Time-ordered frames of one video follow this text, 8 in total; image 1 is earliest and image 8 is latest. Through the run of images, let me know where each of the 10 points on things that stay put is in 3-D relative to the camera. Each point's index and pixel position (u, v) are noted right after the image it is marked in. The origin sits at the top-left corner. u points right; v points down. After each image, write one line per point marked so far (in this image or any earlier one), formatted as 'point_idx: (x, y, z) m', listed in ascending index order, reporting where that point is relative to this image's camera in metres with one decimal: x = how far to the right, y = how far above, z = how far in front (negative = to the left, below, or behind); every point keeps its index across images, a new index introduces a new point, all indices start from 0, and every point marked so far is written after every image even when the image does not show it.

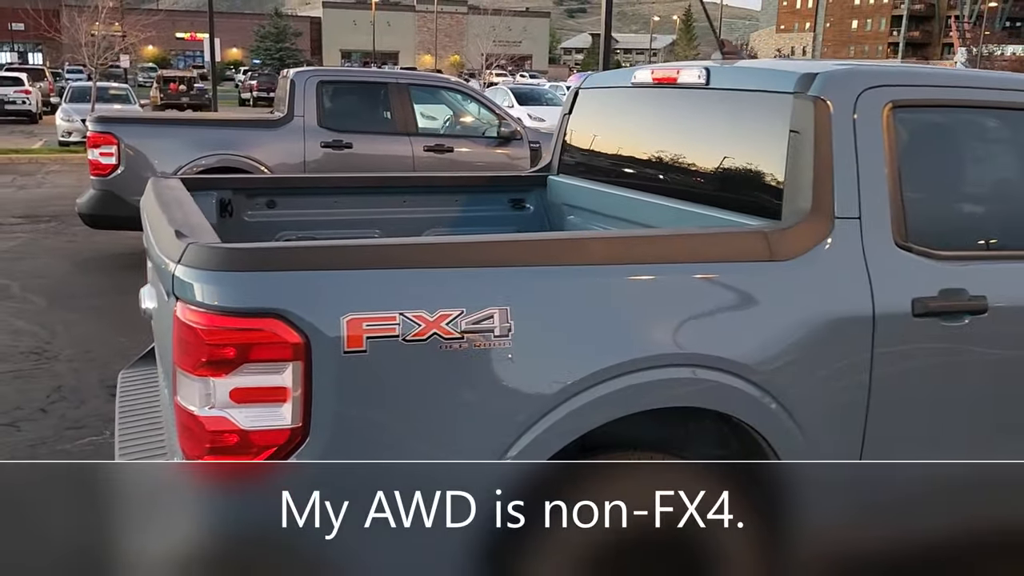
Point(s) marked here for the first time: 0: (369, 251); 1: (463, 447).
0: (-0.3, +0.1, +2.0) m
1: (-0.1, -0.4, +2.1) m
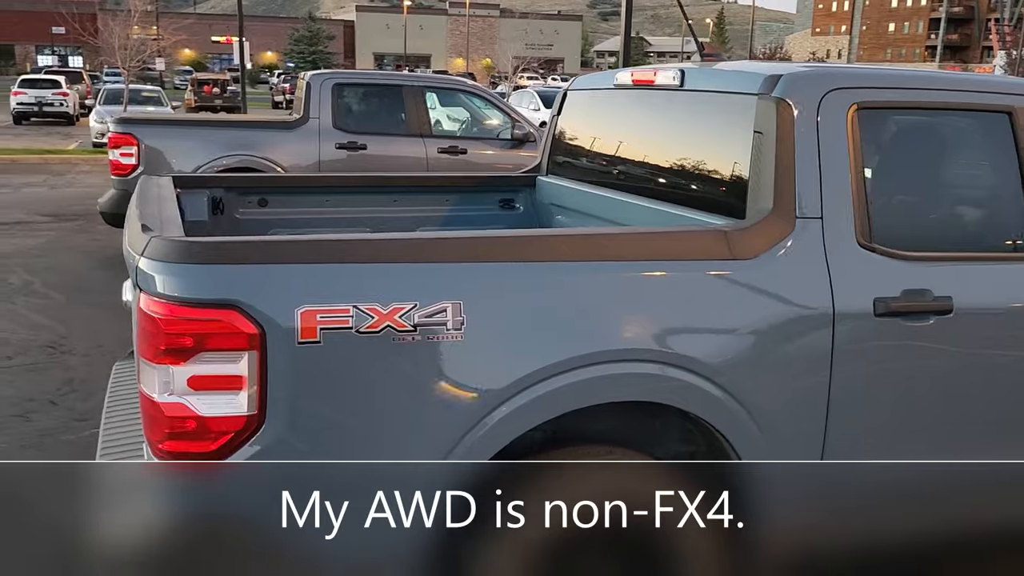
0: (-0.5, +0.1, +2.1) m
1: (-0.2, -0.4, +2.1) m
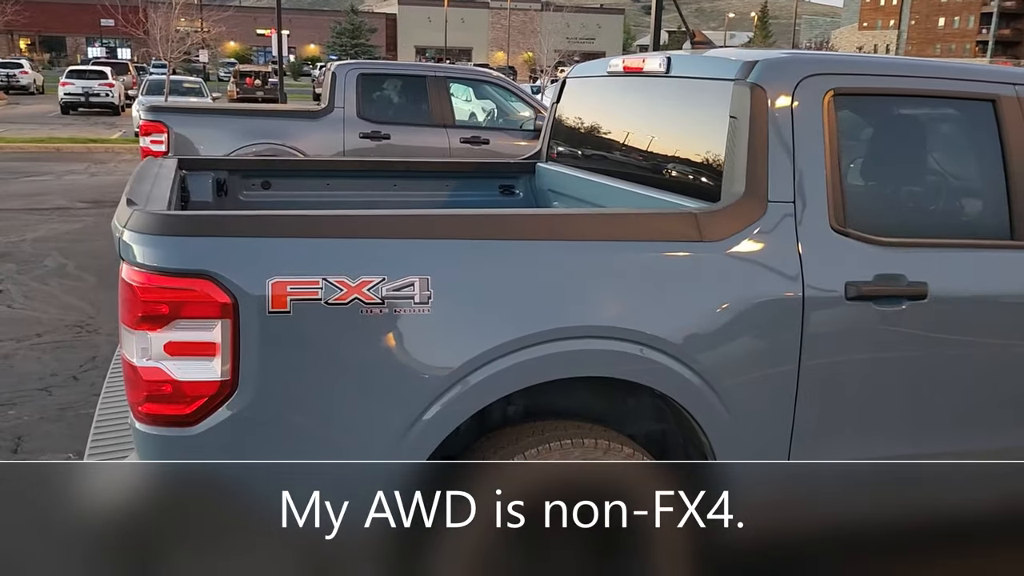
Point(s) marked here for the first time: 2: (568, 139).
0: (-0.6, +0.2, +2.2) m
1: (-0.3, -0.3, +2.2) m
2: (+0.3, +0.7, +3.9) m
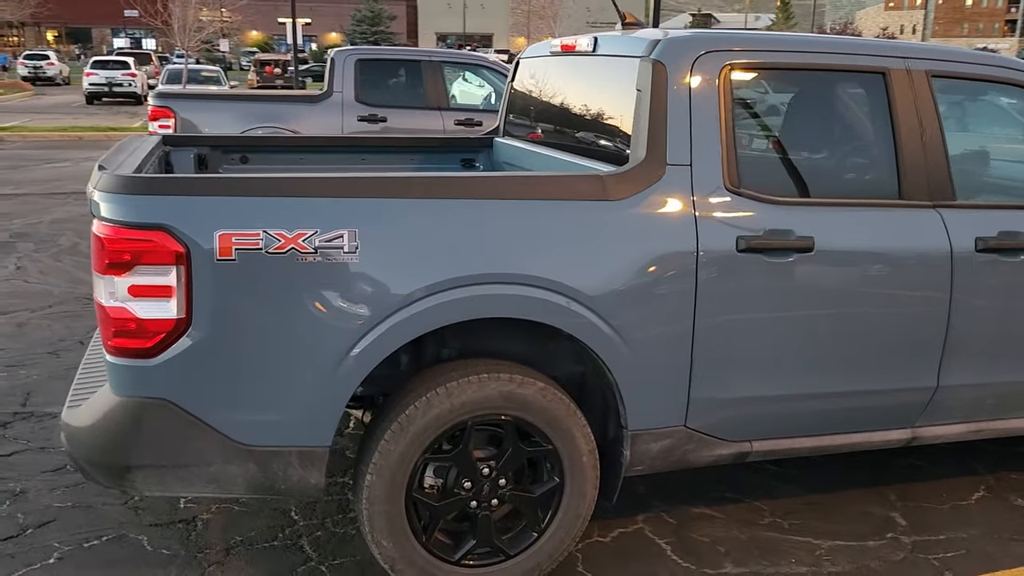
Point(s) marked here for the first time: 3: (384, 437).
0: (-0.8, +0.3, +2.5) m
1: (-0.6, -0.2, +2.6) m
2: (+0.1, +0.9, +4.2) m
3: (-0.4, -0.5, +2.7) m
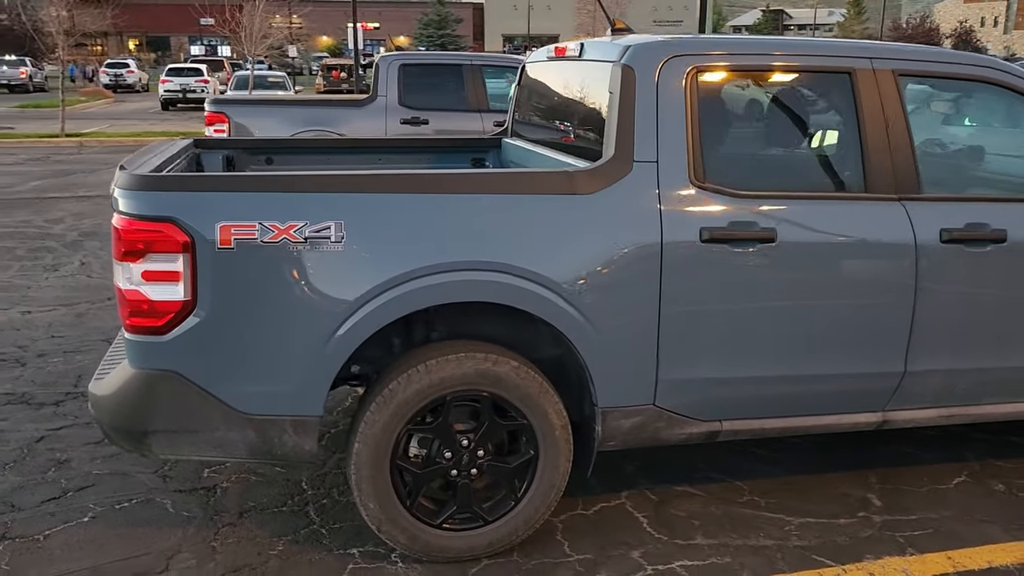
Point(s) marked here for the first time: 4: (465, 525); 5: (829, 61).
0: (-0.9, +0.4, +2.8) m
1: (-0.7, -0.1, +2.9) m
2: (+0.1, +0.9, +4.4) m
3: (-0.5, -0.4, +3.0) m
4: (-0.2, -0.9, +3.1) m
5: (+1.2, +0.9, +3.3) m
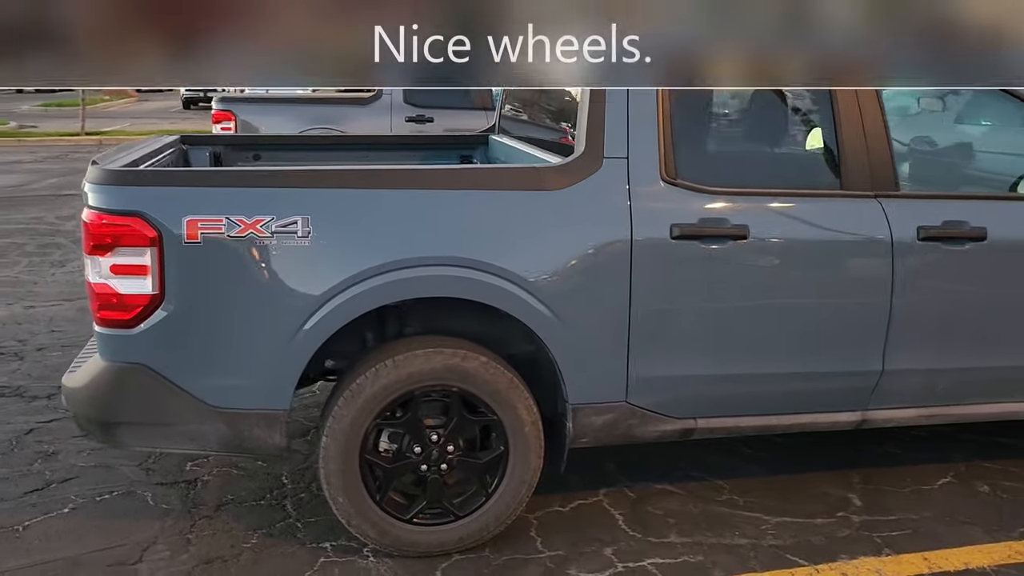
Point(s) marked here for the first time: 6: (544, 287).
0: (-1.0, +0.4, +2.9) m
1: (-0.8, -0.1, +2.9) m
2: (0.0, +0.9, +4.4) m
3: (-0.6, -0.4, +3.0) m
4: (-0.3, -0.9, +3.1) m
5: (+1.1, +0.9, +3.2) m
6: (+0.1, 0.0, +3.0) m
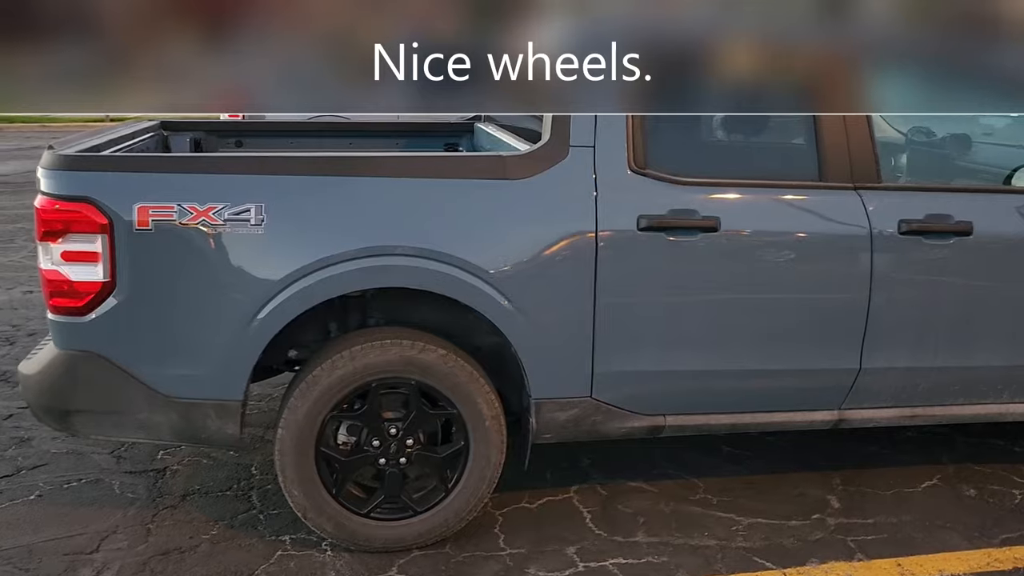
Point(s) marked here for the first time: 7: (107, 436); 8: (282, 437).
0: (-1.2, +0.4, +2.8) m
1: (-0.9, -0.1, +2.8) m
2: (-0.1, +1.0, +4.3) m
3: (-0.8, -0.4, +2.9) m
4: (-0.4, -0.8, +3.1) m
5: (+1.0, +0.9, +3.1) m
6: (0.0, 0.0, +2.9) m
7: (-1.4, -0.5, +2.9) m
8: (-0.8, -0.5, +2.9) m
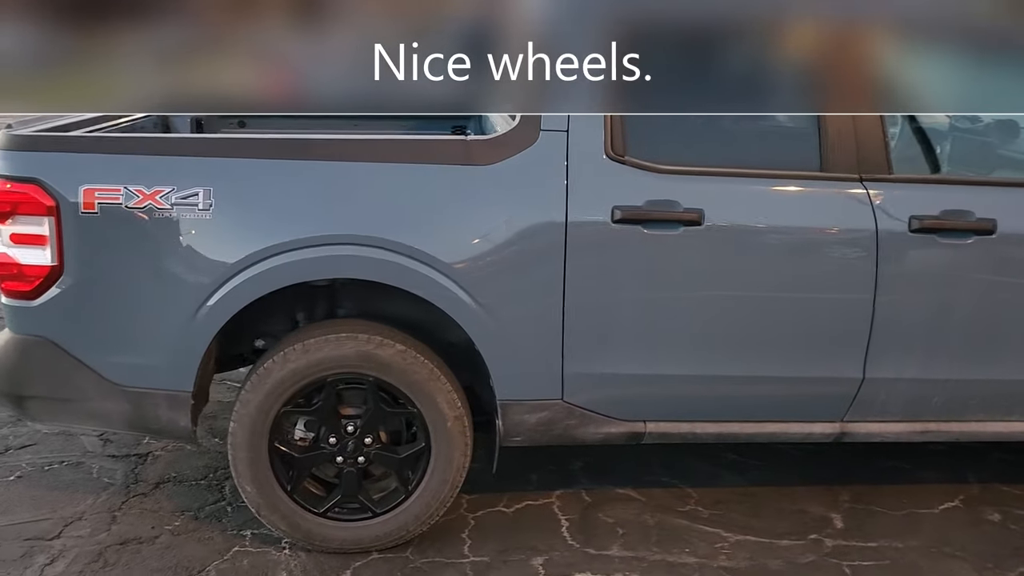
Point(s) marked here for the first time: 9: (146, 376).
0: (-1.3, +0.5, +2.7) m
1: (-1.1, 0.0, +2.7) m
2: (-0.1, +1.0, +4.1) m
3: (-0.9, -0.3, +2.8) m
4: (-0.6, -0.8, +2.9) m
5: (+0.9, +0.9, +2.8) m
6: (-0.1, +0.1, +2.7) m
7: (-1.5, -0.5, +2.9) m
8: (-0.9, -0.5, +2.8) m
9: (-1.2, -0.3, +2.8) m
